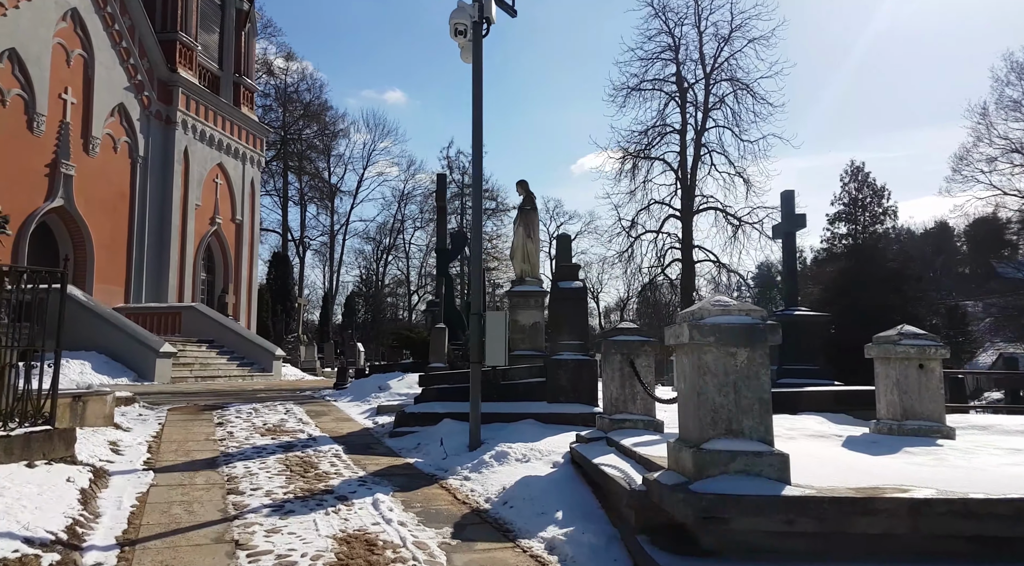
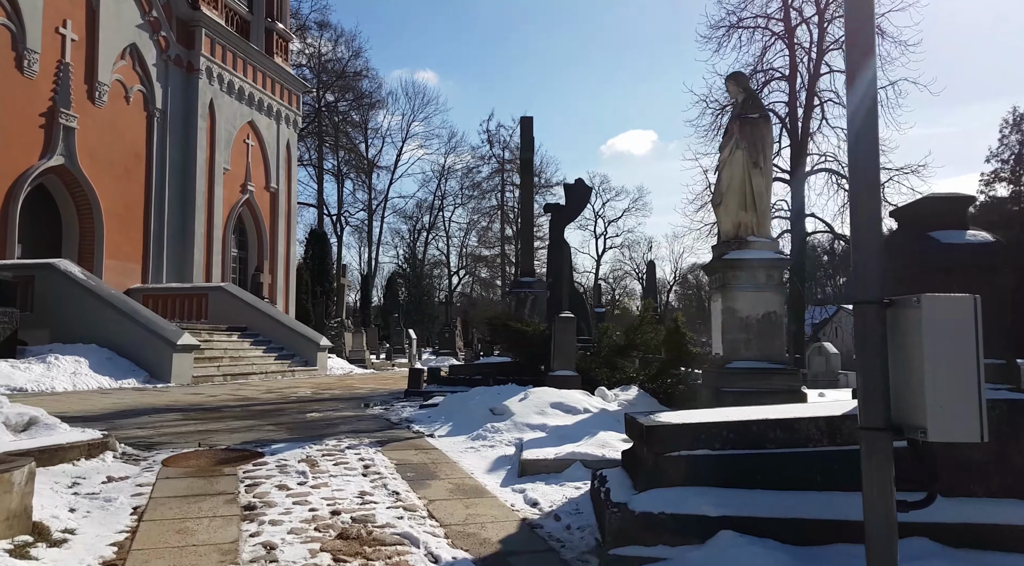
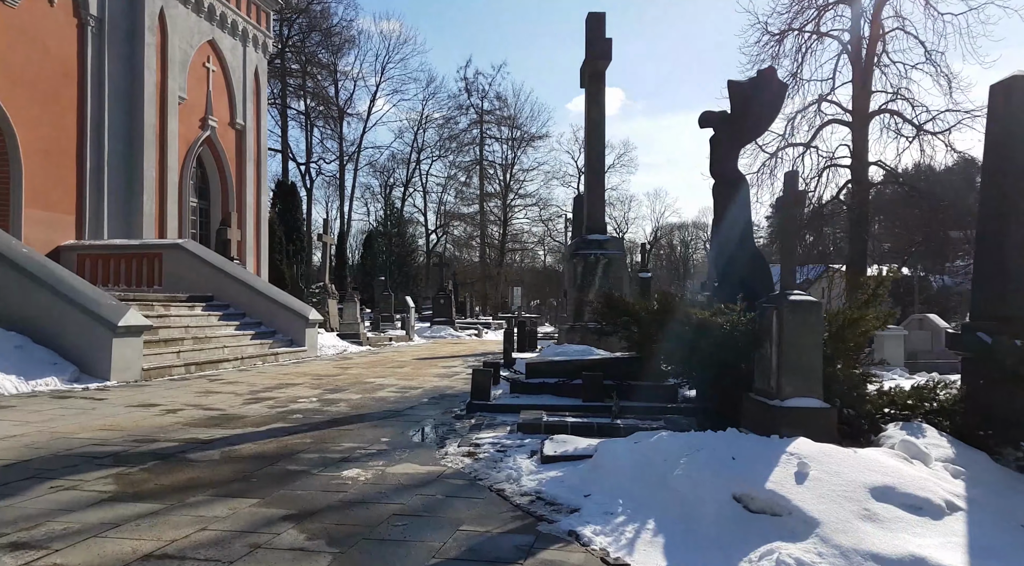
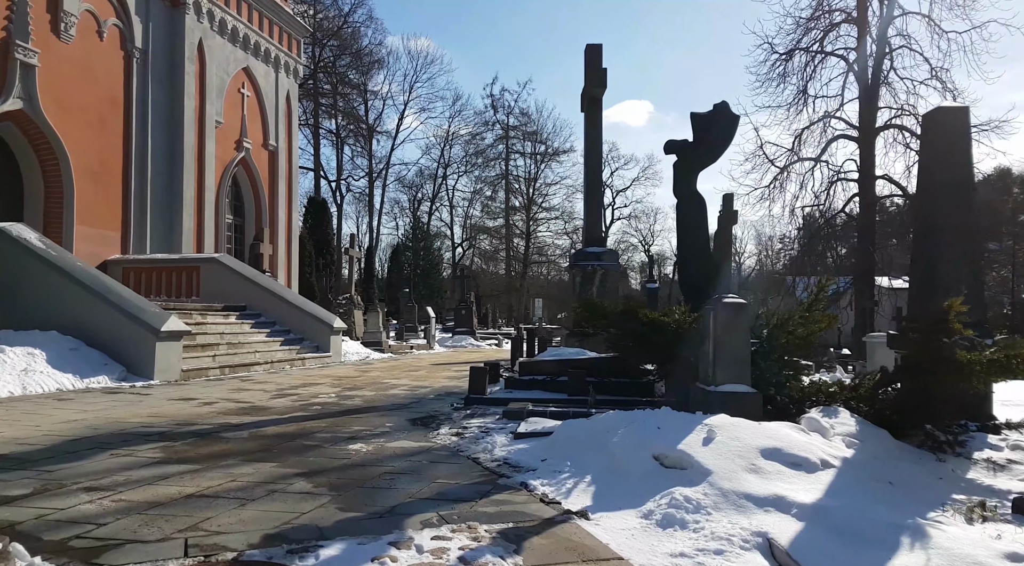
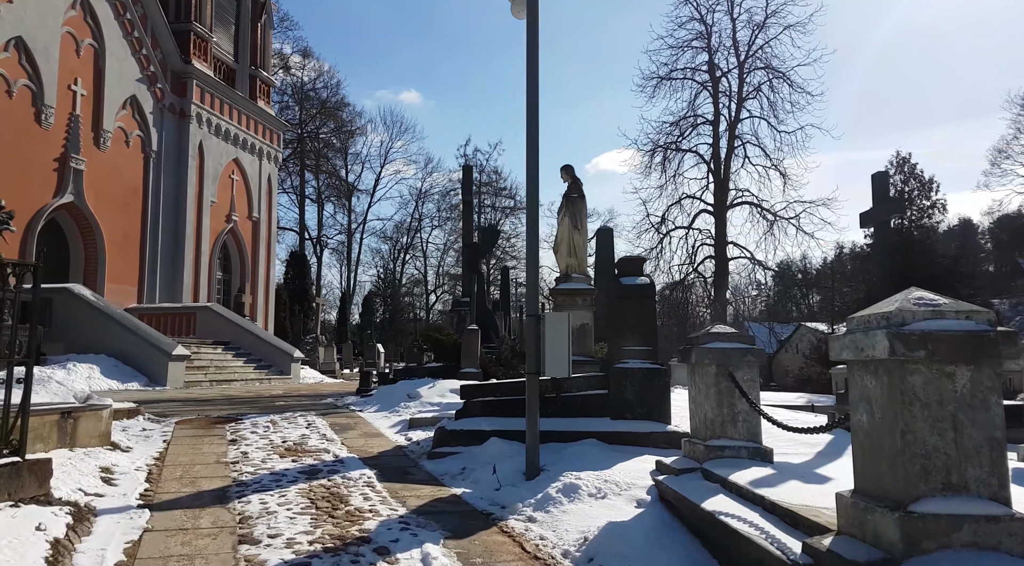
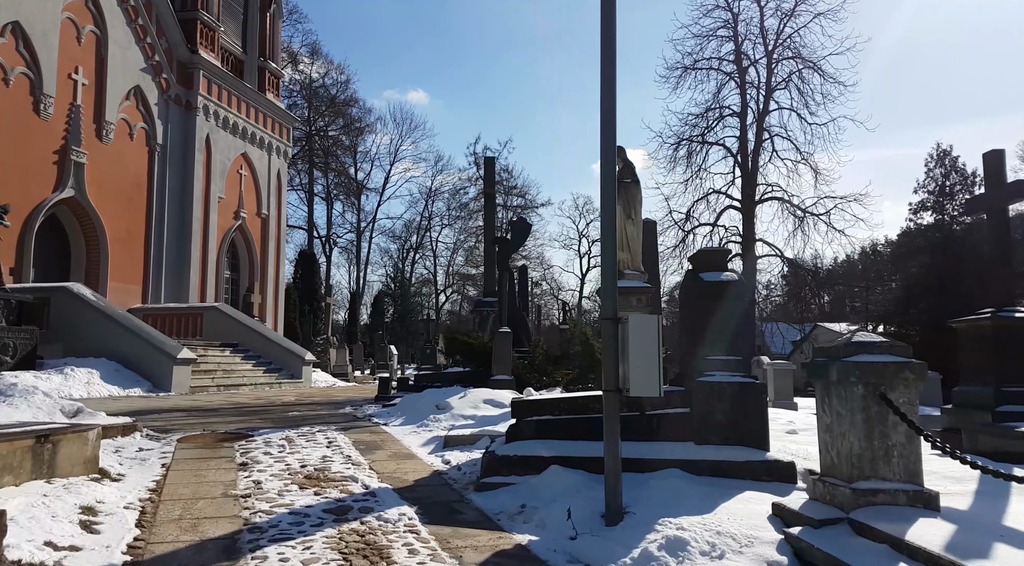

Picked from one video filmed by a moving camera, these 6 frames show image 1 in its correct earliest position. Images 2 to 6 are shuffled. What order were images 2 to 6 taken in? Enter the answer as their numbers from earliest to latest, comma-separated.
5, 6, 2, 4, 3
